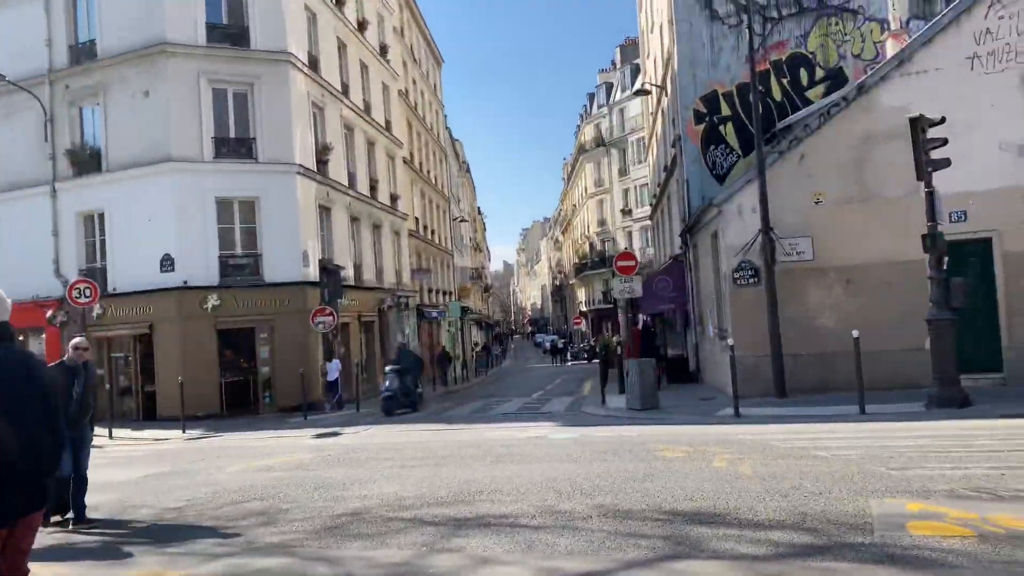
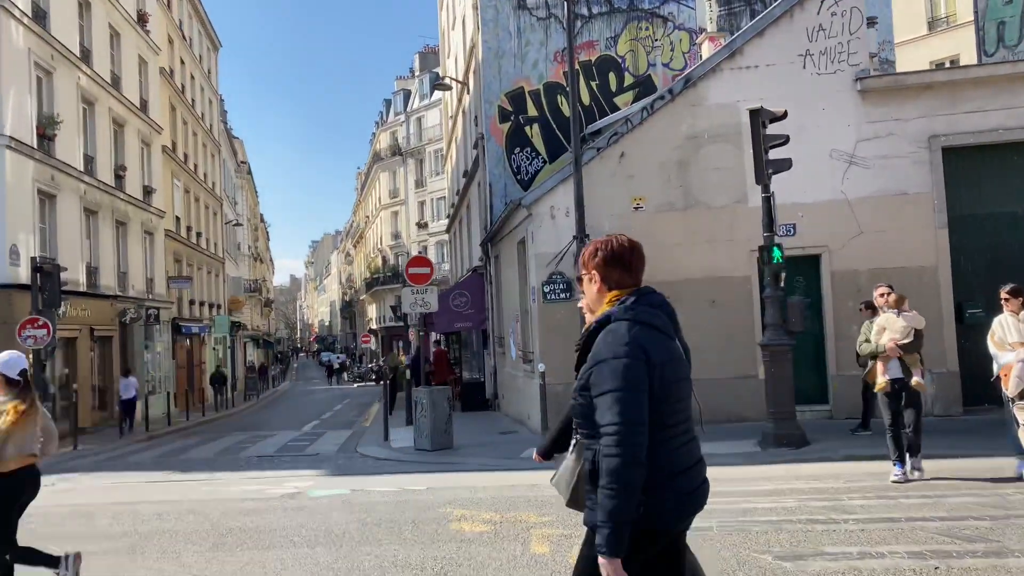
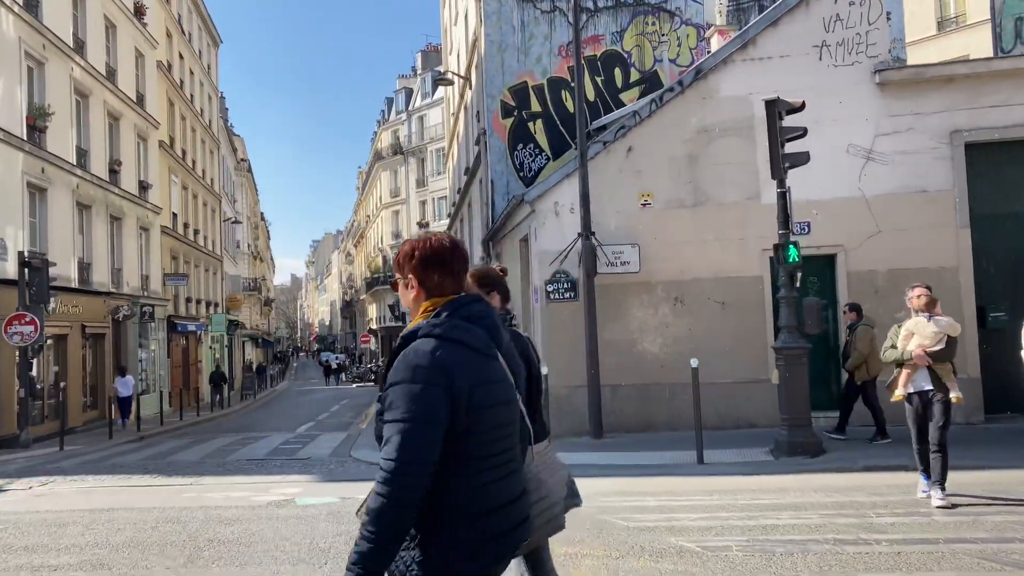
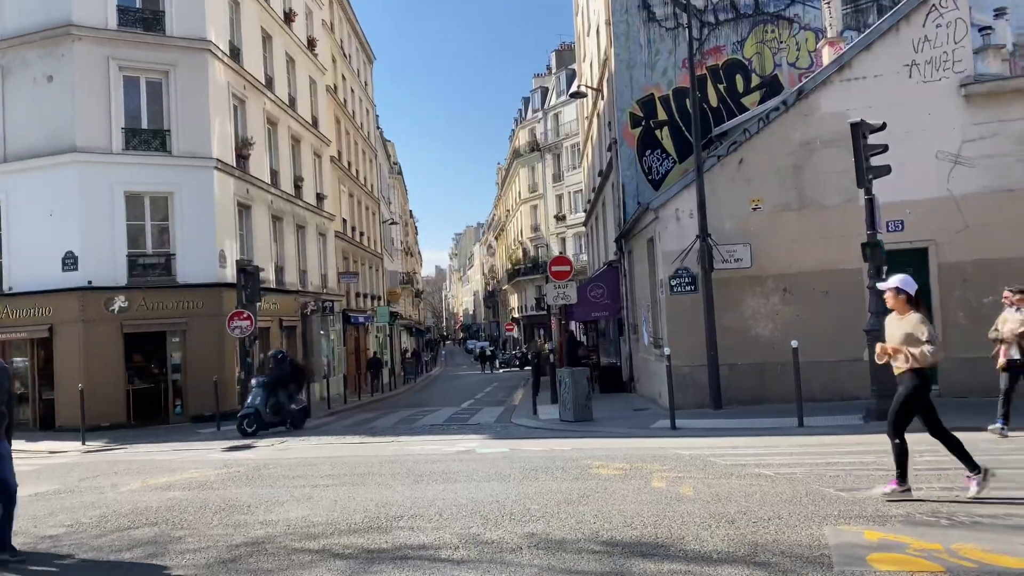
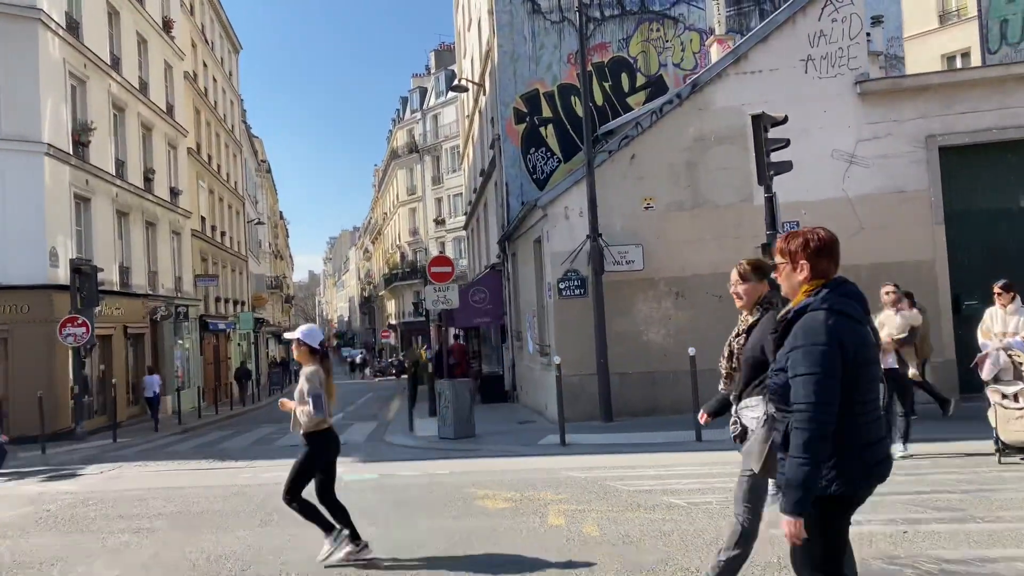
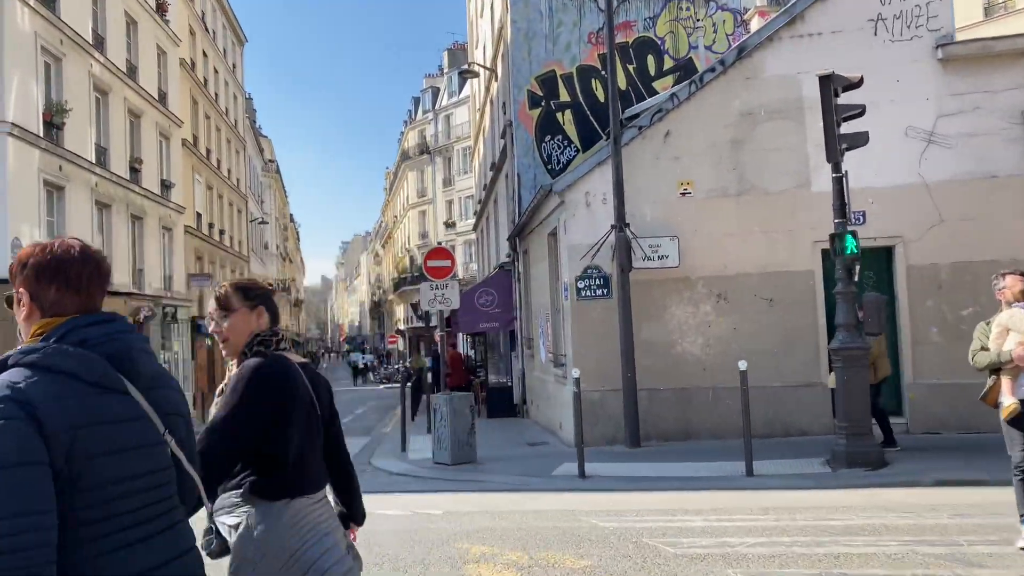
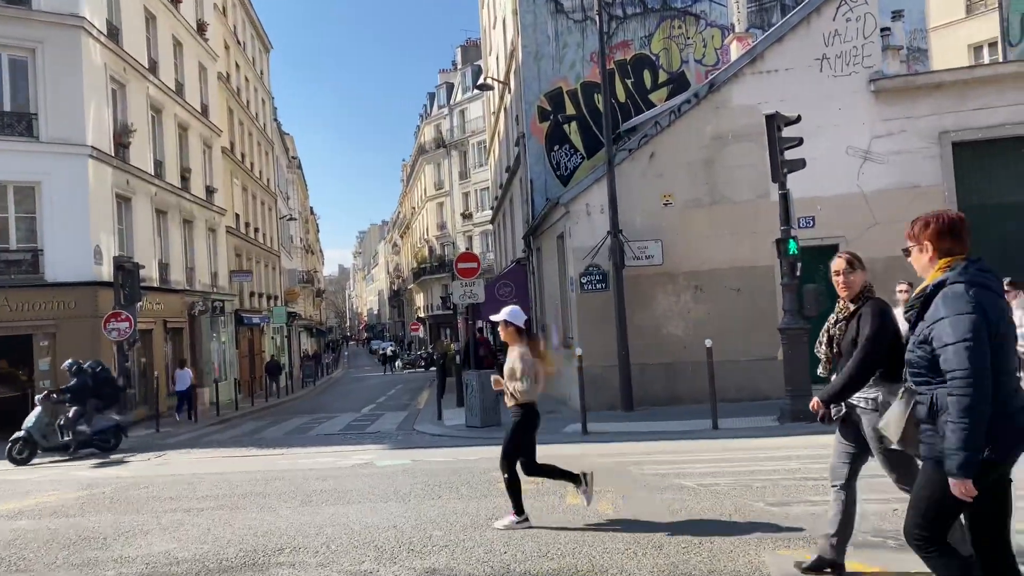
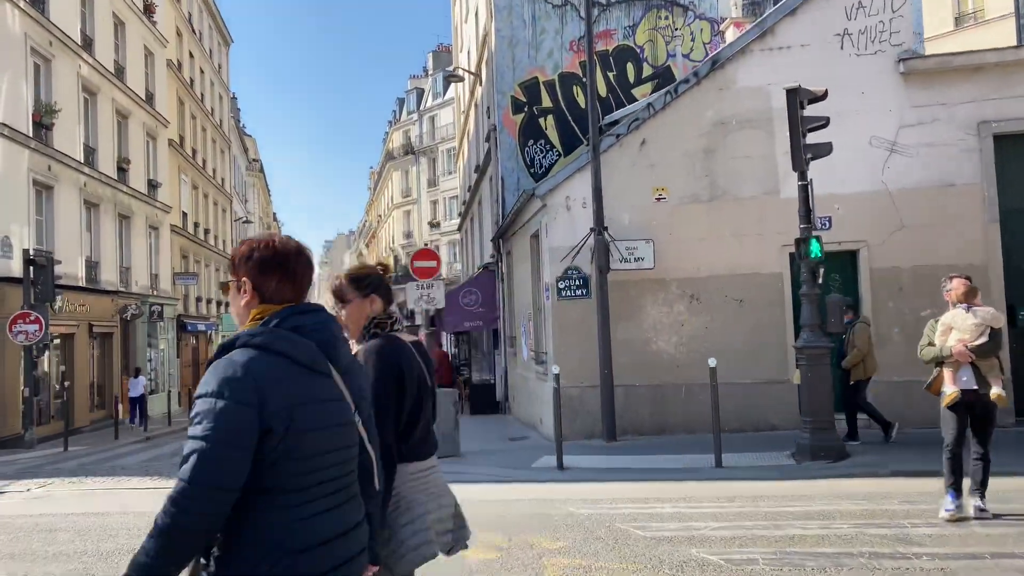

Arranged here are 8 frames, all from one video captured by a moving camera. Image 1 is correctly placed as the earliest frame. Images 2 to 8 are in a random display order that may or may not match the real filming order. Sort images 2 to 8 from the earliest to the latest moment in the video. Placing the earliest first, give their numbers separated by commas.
4, 7, 5, 2, 3, 8, 6
